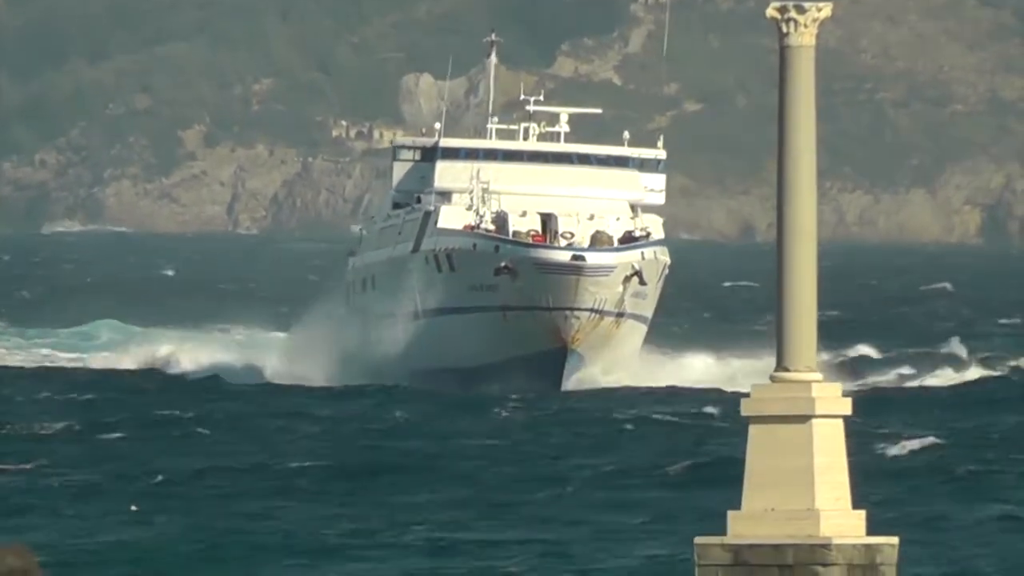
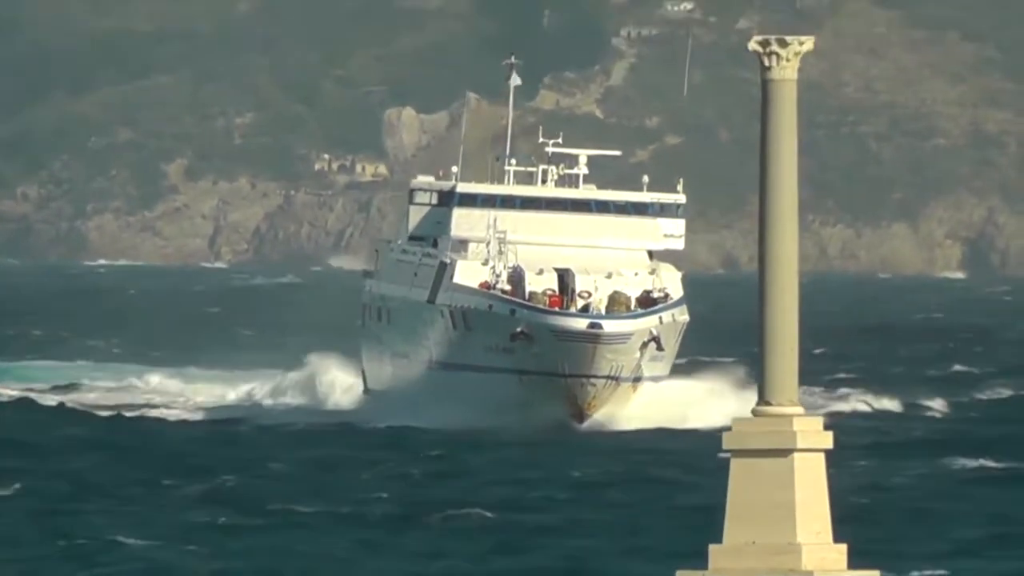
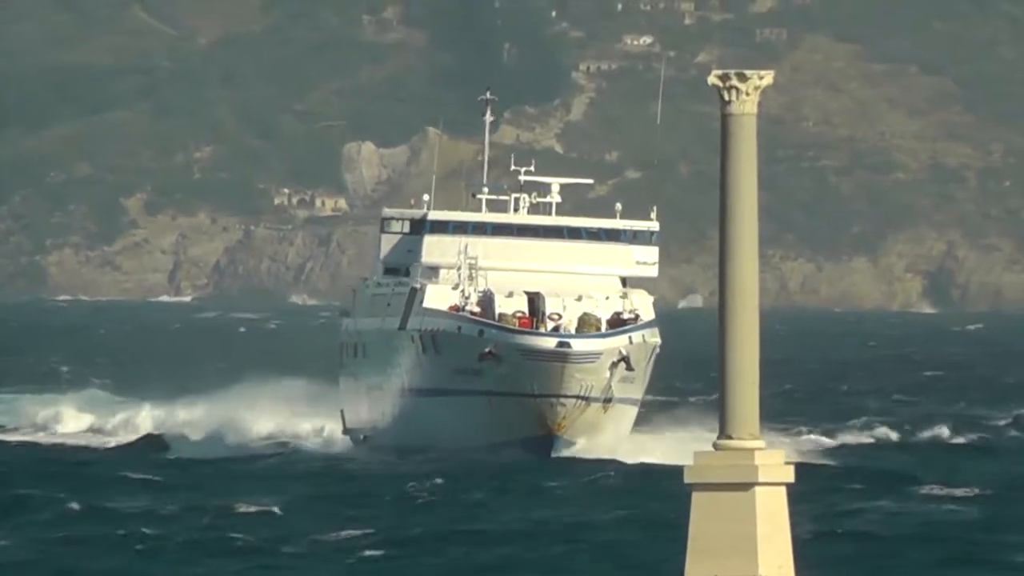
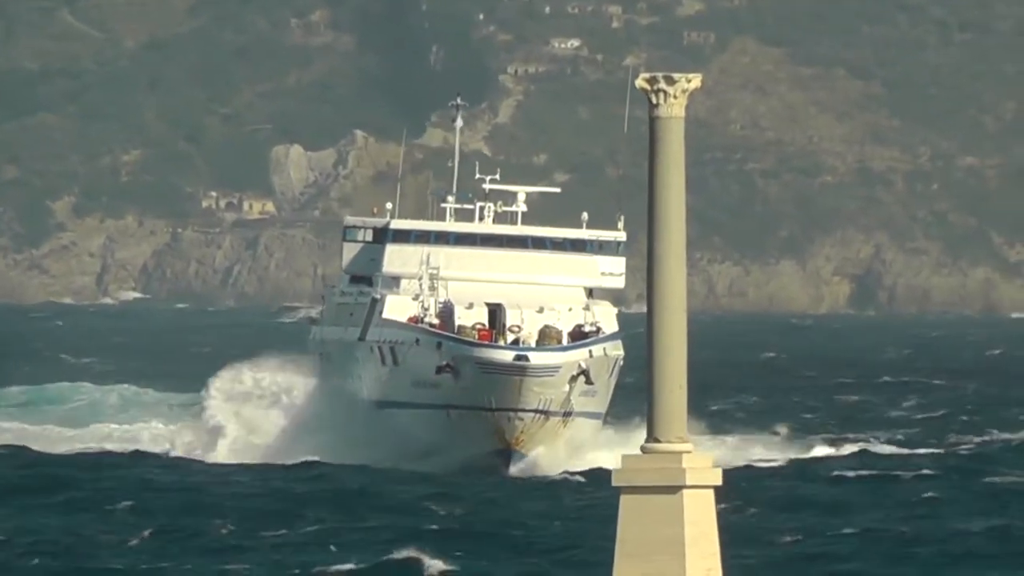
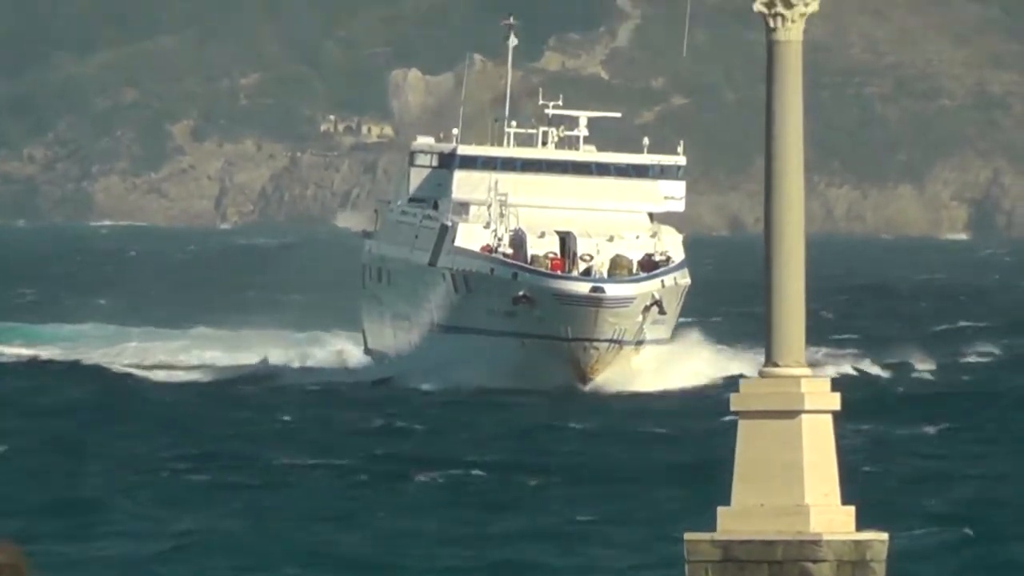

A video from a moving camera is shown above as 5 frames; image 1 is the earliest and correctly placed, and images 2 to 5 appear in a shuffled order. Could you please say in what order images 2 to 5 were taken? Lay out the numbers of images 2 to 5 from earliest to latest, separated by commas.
5, 2, 3, 4
